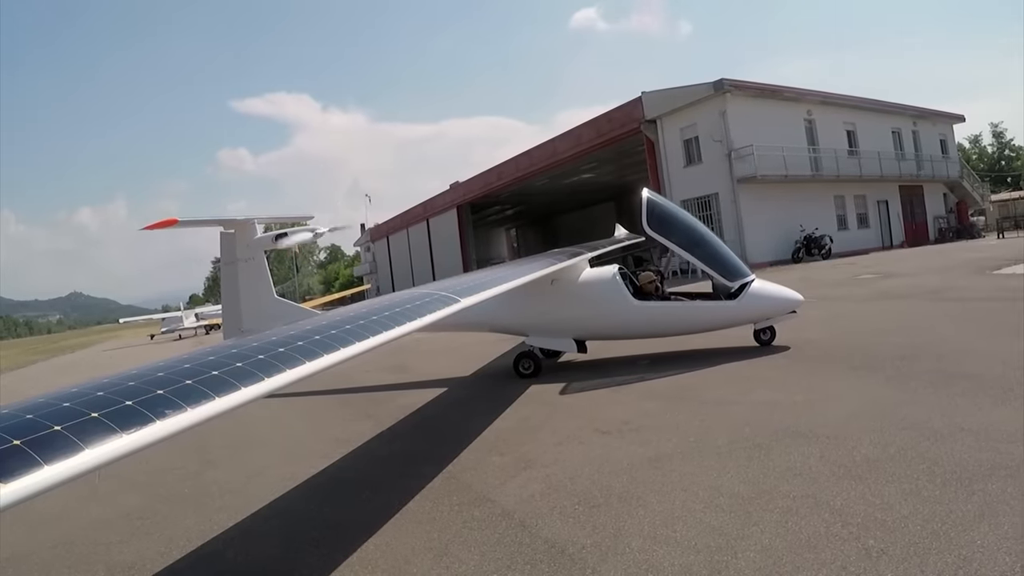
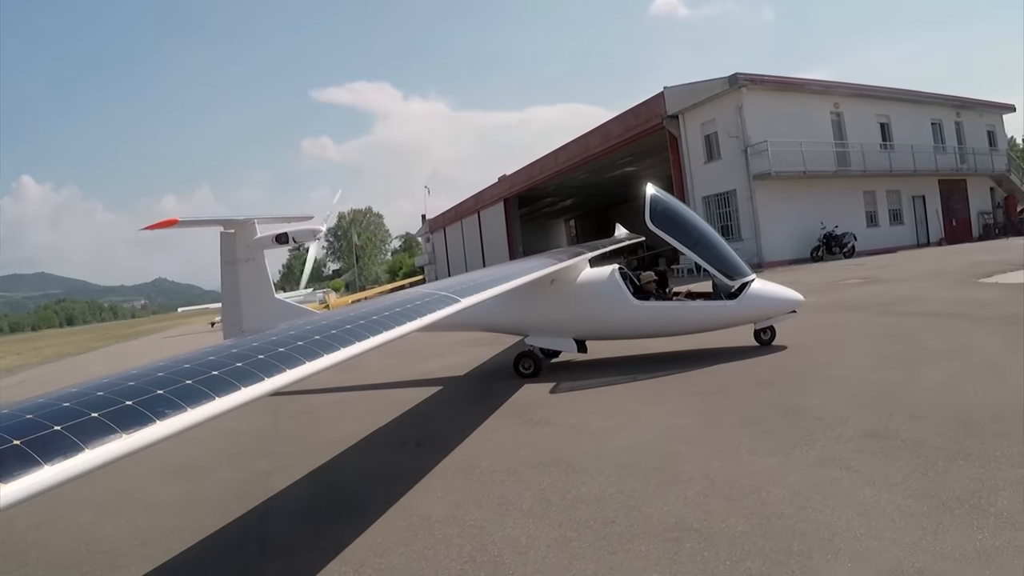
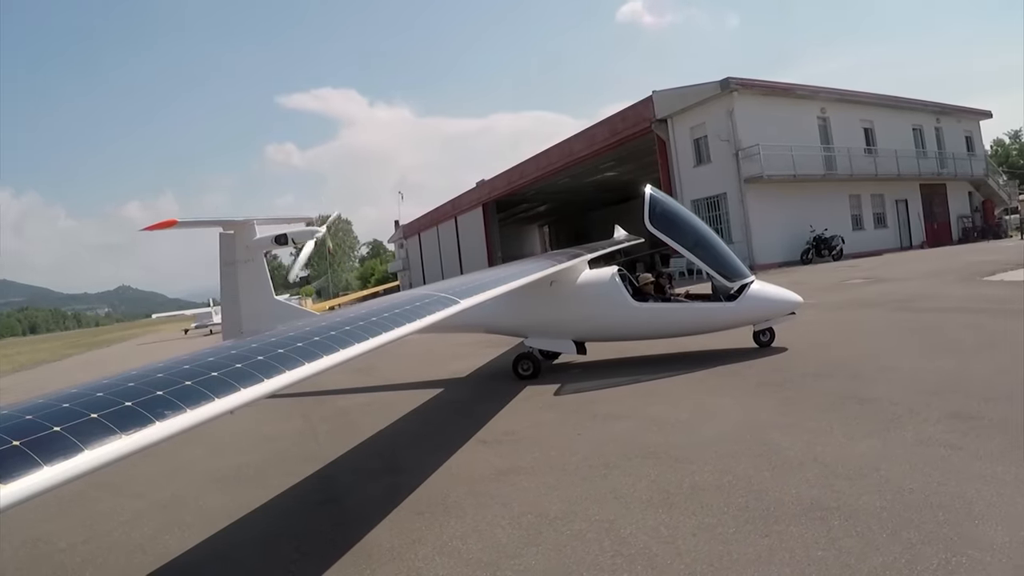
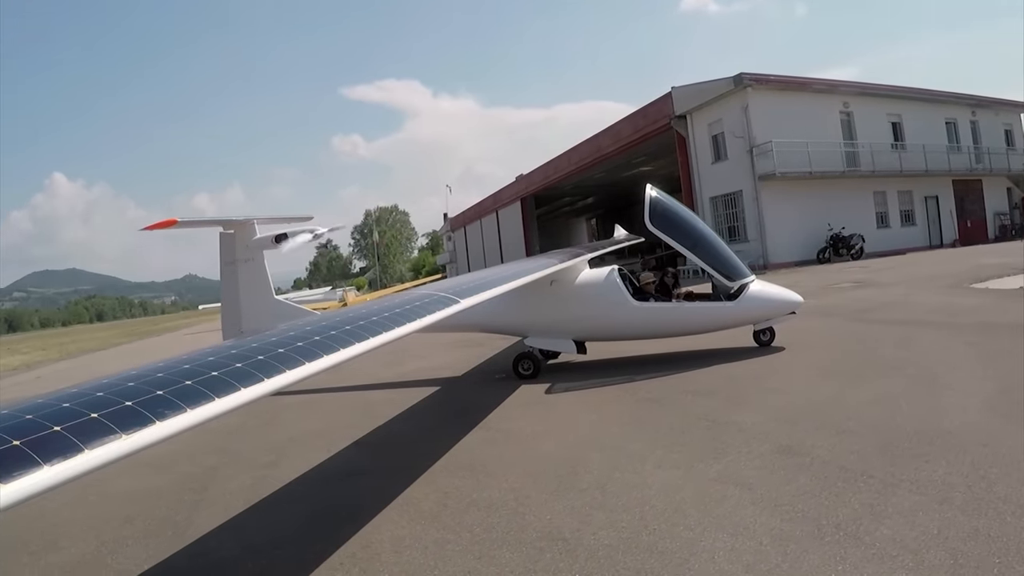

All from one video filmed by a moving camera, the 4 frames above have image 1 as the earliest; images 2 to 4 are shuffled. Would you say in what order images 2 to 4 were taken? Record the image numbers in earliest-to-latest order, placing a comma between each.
3, 2, 4
